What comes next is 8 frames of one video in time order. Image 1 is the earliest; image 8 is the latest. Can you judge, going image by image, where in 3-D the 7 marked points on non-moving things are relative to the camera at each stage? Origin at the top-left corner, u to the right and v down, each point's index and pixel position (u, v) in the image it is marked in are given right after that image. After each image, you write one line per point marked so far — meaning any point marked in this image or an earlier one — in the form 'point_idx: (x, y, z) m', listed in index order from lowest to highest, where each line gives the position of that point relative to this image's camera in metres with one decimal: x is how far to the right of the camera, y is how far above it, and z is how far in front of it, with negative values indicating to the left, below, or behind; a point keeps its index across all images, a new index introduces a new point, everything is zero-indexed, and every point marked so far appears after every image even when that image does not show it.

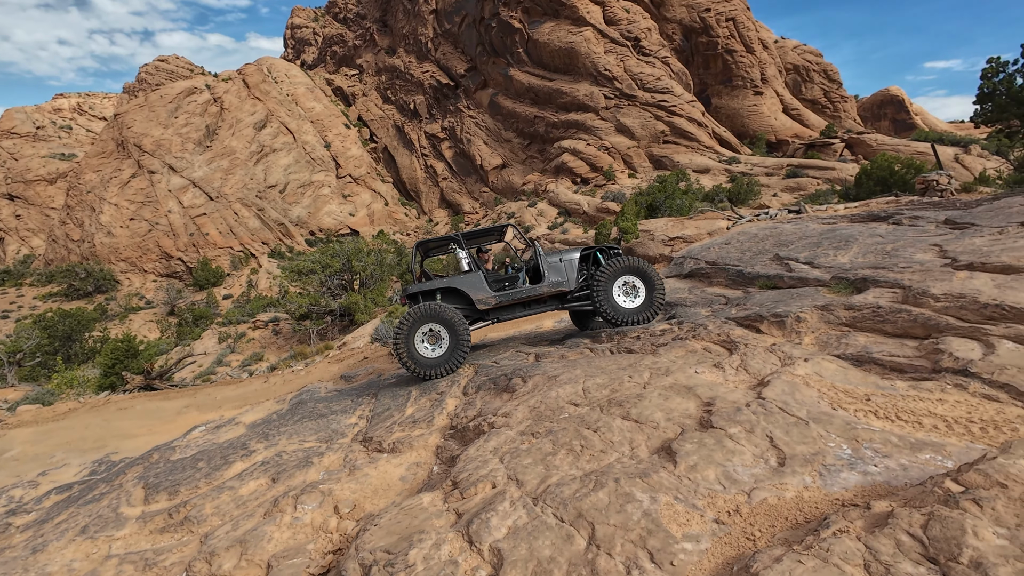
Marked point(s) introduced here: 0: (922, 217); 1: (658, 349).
0: (+6.4, +1.1, +7.6) m
1: (+1.2, -0.6, +4.2) m
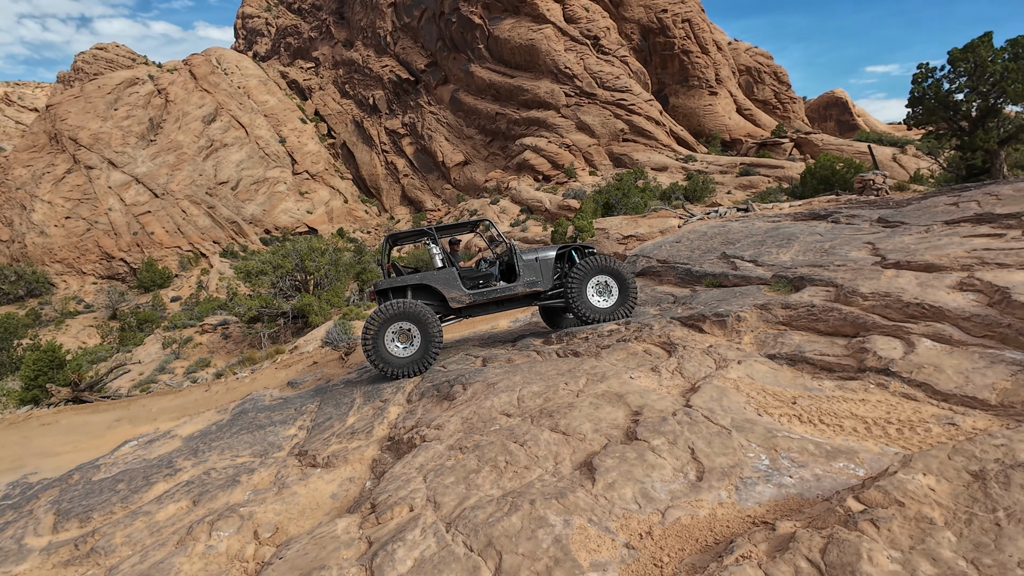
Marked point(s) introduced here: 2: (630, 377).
0: (+5.7, +1.2, +7.9) m
1: (+0.7, -0.6, +4.1) m
2: (+0.7, -0.6, +3.0) m
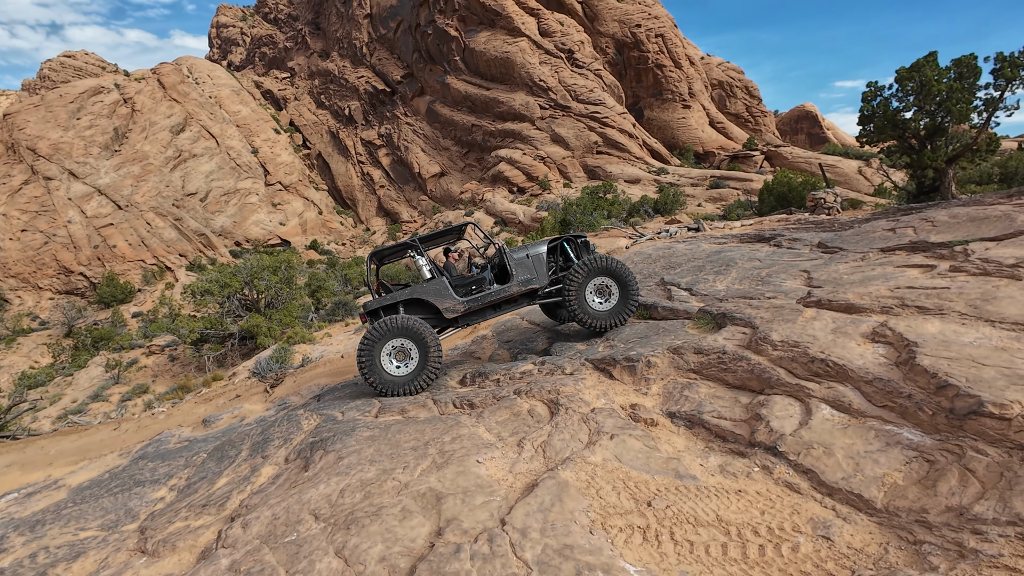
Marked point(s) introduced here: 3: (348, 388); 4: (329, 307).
0: (+4.6, +0.8, +7.7) m
1: (-0.2, -0.9, +3.7) m
2: (-0.2, -0.9, +2.5) m
3: (-2.5, -1.5, +7.1) m
4: (-6.8, -0.7, +17.8) m
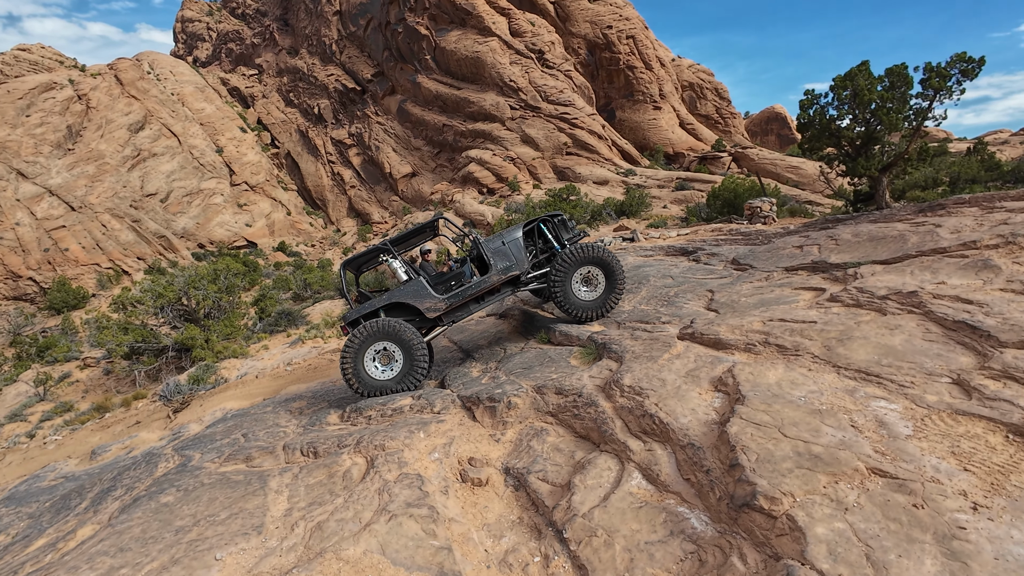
0: (+3.2, +0.5, +7.5) m
1: (-1.4, -1.2, +3.3) m
2: (-1.3, -1.2, +2.1) m
3: (-3.8, -1.8, +6.6) m
4: (-8.6, -1.0, +17.1) m
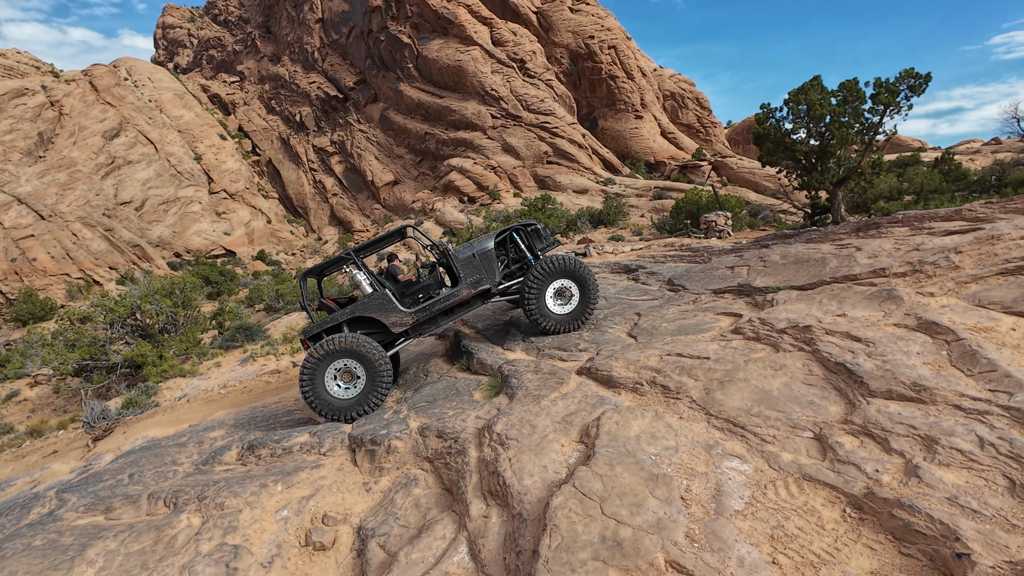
0: (+2.2, +0.2, +7.4) m
1: (-2.2, -1.5, +3.0) m
2: (-2.1, -1.4, +1.8) m
3: (-4.8, -2.1, +6.2) m
4: (-9.8, -1.5, +16.6) m
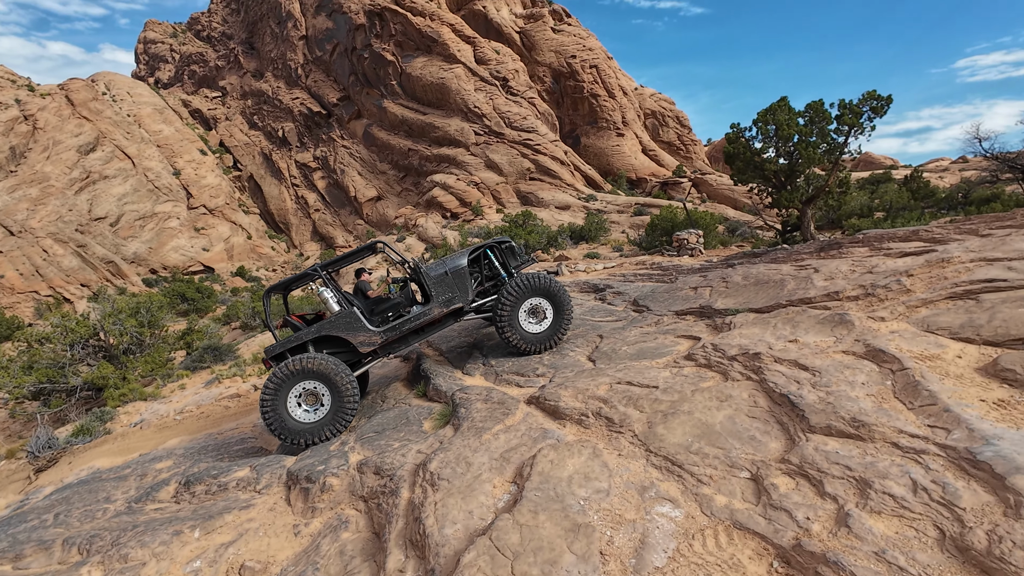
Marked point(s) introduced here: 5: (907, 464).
0: (+1.7, -0.1, +7.3) m
1: (-2.6, -1.7, +2.8) m
2: (-2.5, -1.6, +1.6) m
3: (-5.3, -2.4, +5.9) m
4: (-10.6, -2.2, +16.2) m
5: (+1.6, -0.7, +2.0) m
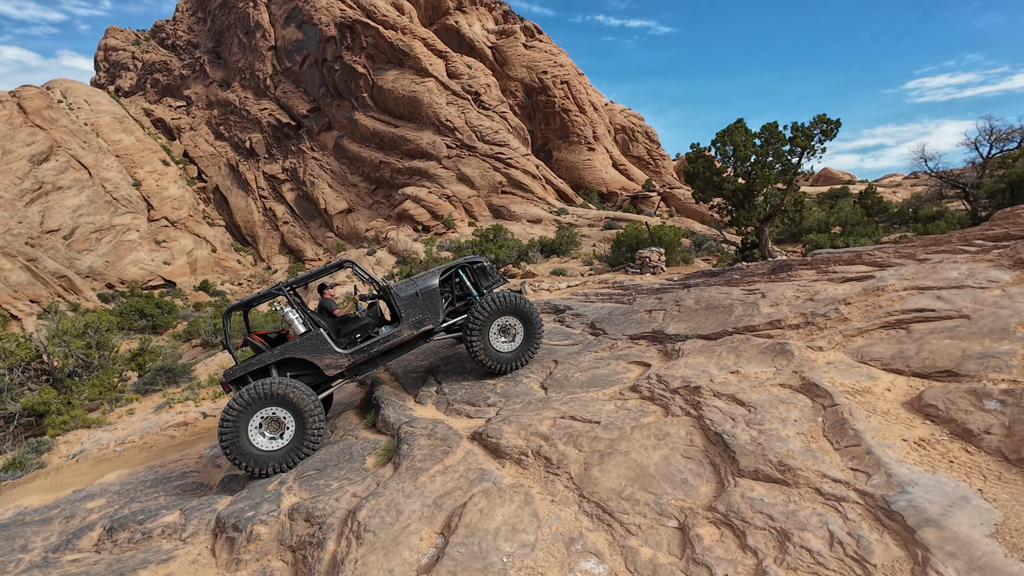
0: (+1.1, -0.4, +7.3) m
1: (-3.0, -1.9, +2.5) m
2: (-2.8, -1.8, +1.3) m
3: (-5.8, -2.7, +5.4) m
4: (-11.6, -2.8, +15.4) m
5: (+1.3, -0.9, +2.0) m
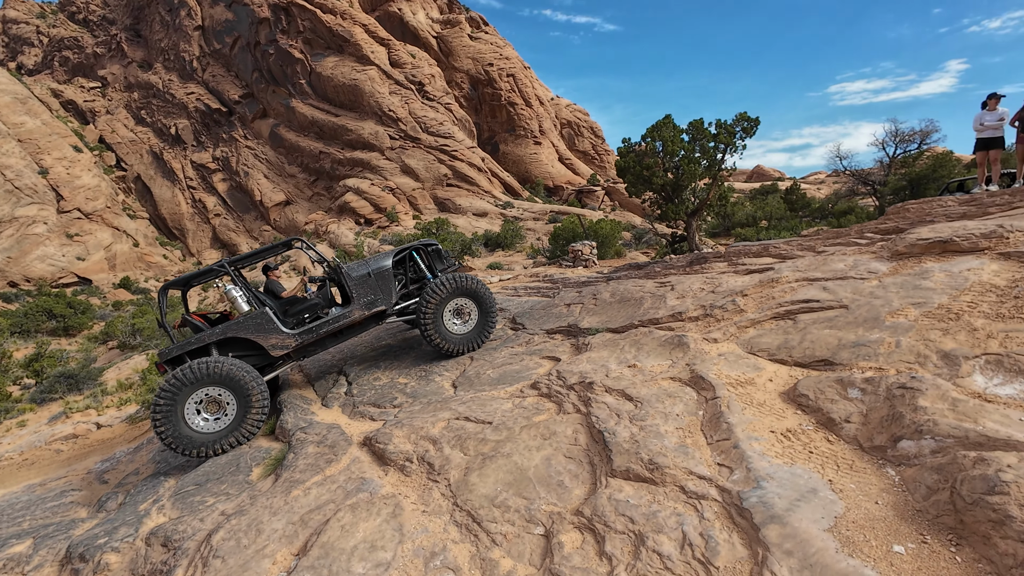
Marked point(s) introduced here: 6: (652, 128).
0: (-0.1, -0.3, +7.2) m
1: (-3.6, -1.9, +2.0) m
2: (-3.3, -1.8, +0.9) m
3: (-6.7, -2.7, +4.7) m
4: (-13.5, -2.7, +14.0) m
5: (+0.7, -0.9, +1.9) m
6: (+3.9, +4.5, +13.6) m
